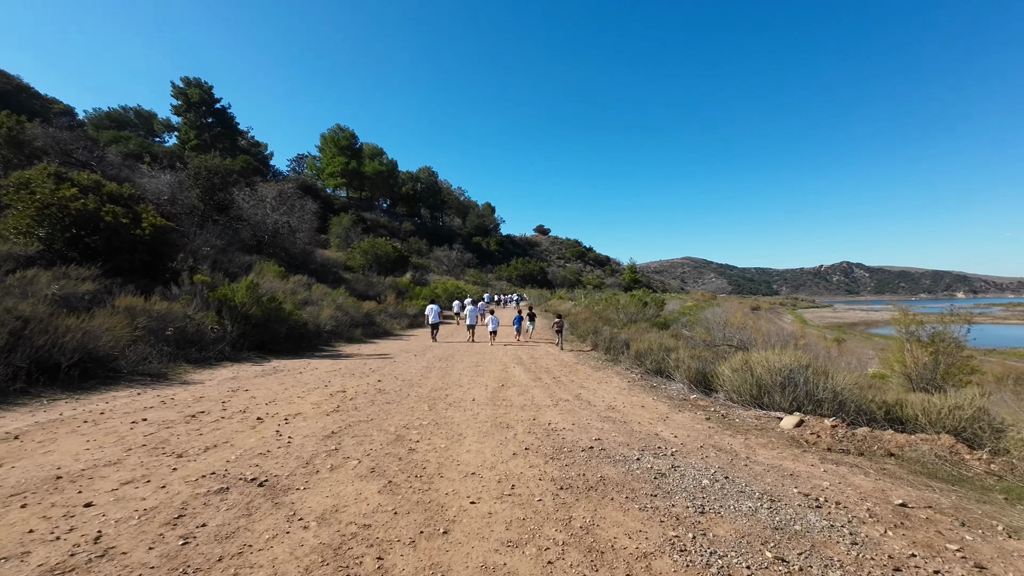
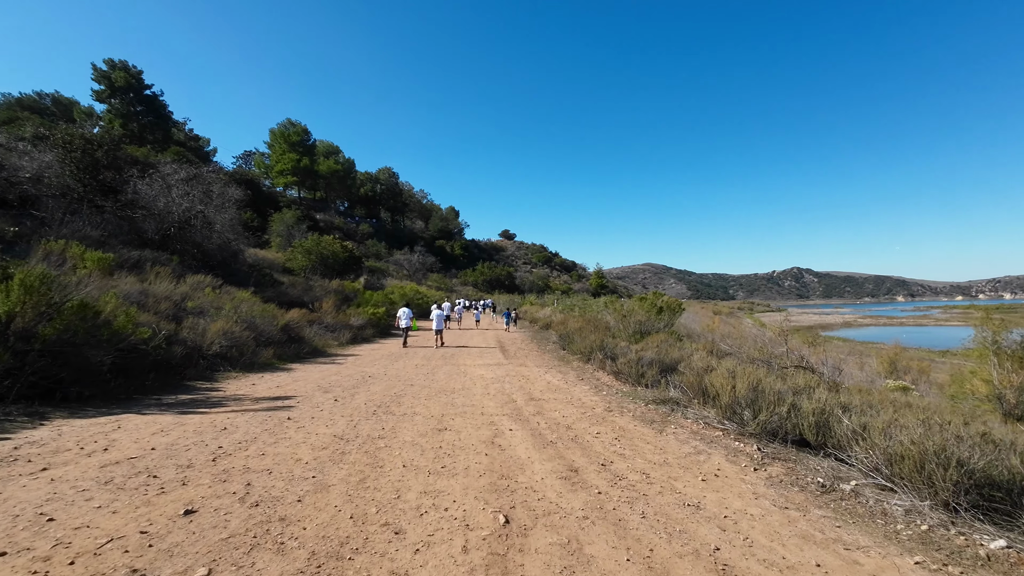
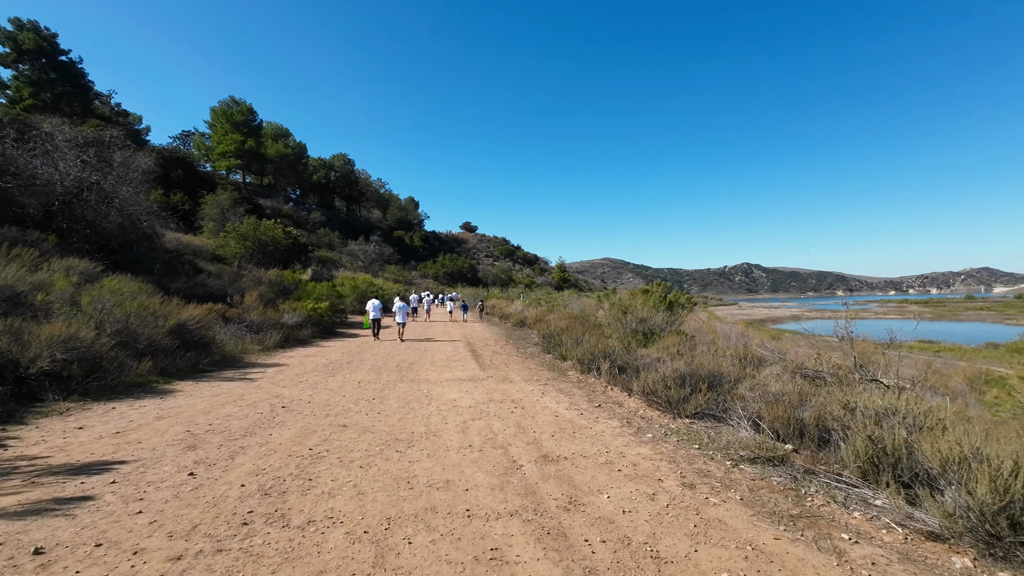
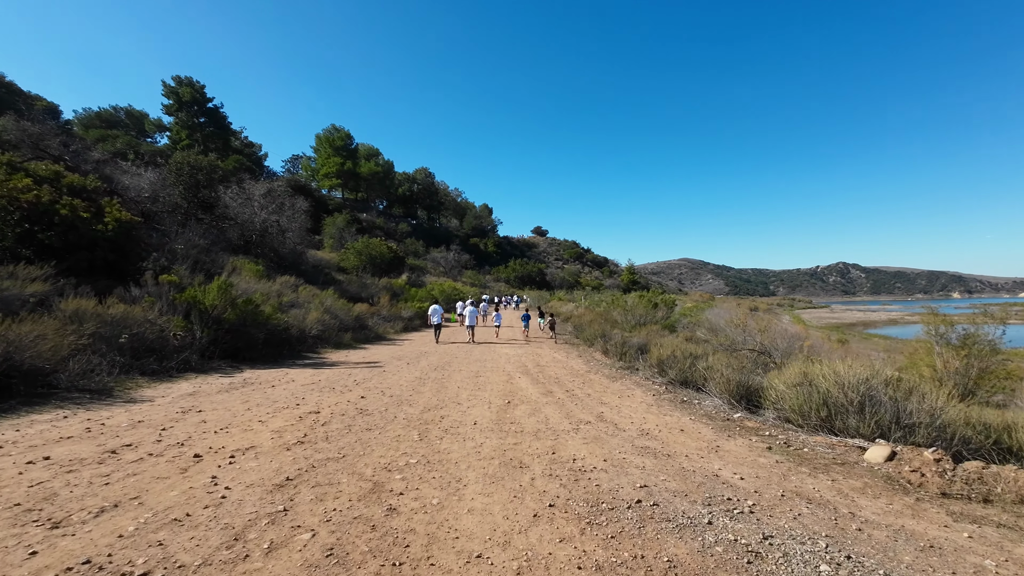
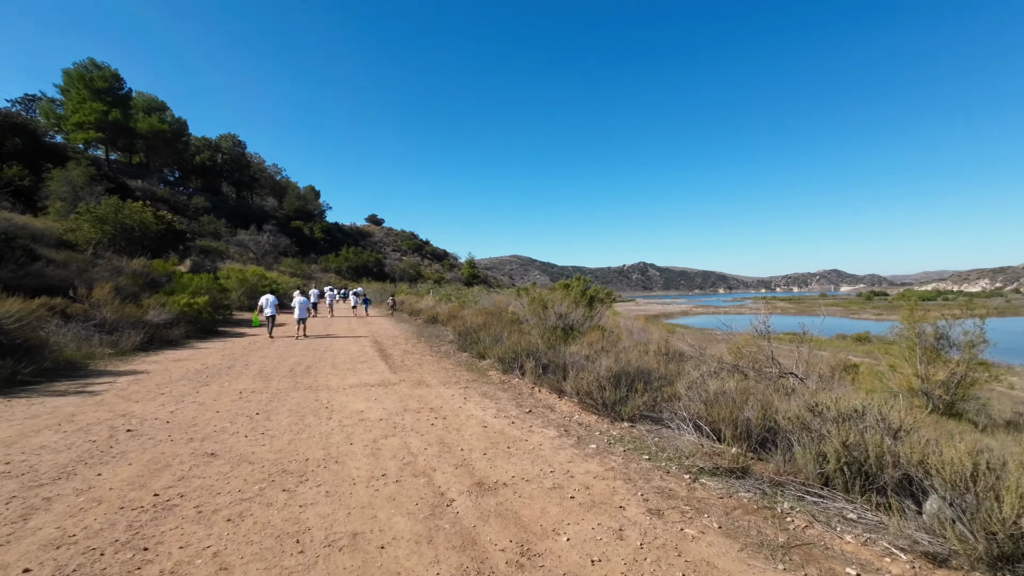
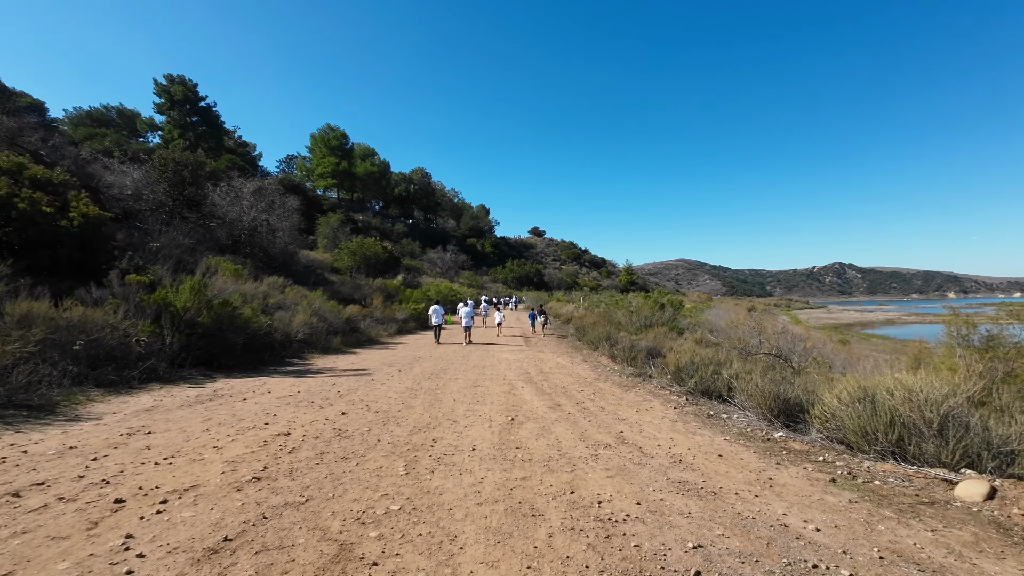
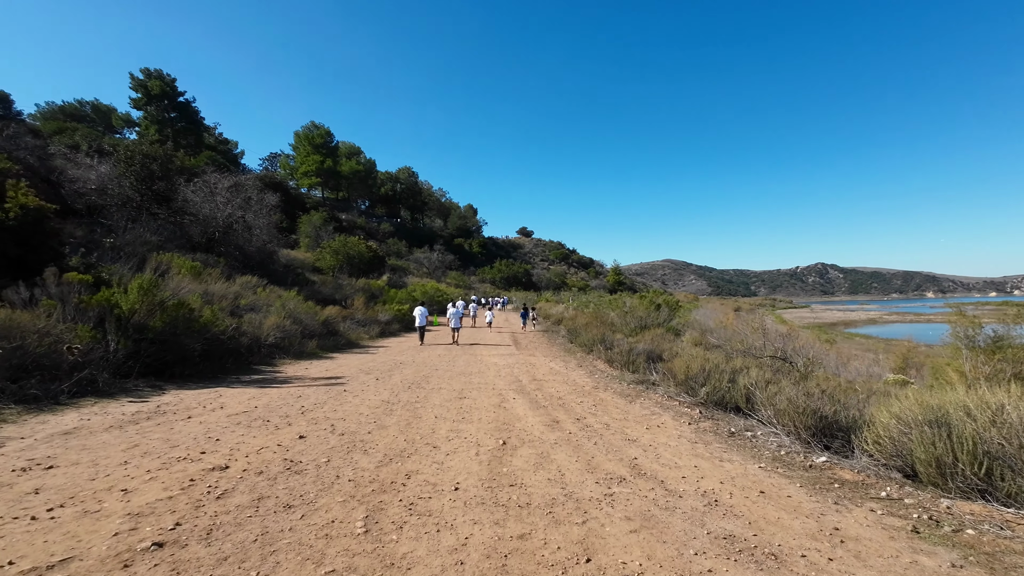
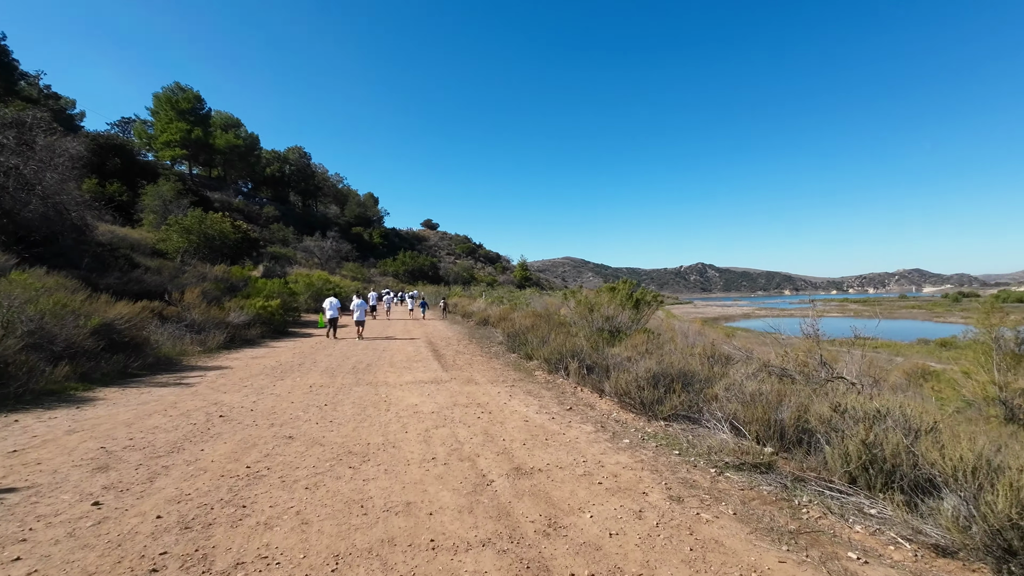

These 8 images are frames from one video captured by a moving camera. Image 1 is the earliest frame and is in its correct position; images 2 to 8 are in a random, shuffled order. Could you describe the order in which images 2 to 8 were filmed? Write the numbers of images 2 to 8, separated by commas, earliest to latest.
4, 6, 7, 2, 3, 8, 5
